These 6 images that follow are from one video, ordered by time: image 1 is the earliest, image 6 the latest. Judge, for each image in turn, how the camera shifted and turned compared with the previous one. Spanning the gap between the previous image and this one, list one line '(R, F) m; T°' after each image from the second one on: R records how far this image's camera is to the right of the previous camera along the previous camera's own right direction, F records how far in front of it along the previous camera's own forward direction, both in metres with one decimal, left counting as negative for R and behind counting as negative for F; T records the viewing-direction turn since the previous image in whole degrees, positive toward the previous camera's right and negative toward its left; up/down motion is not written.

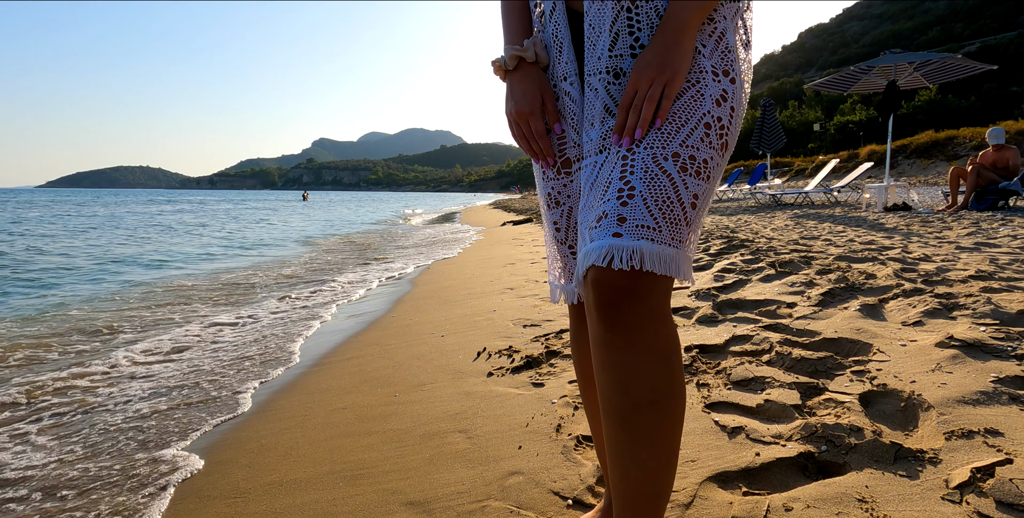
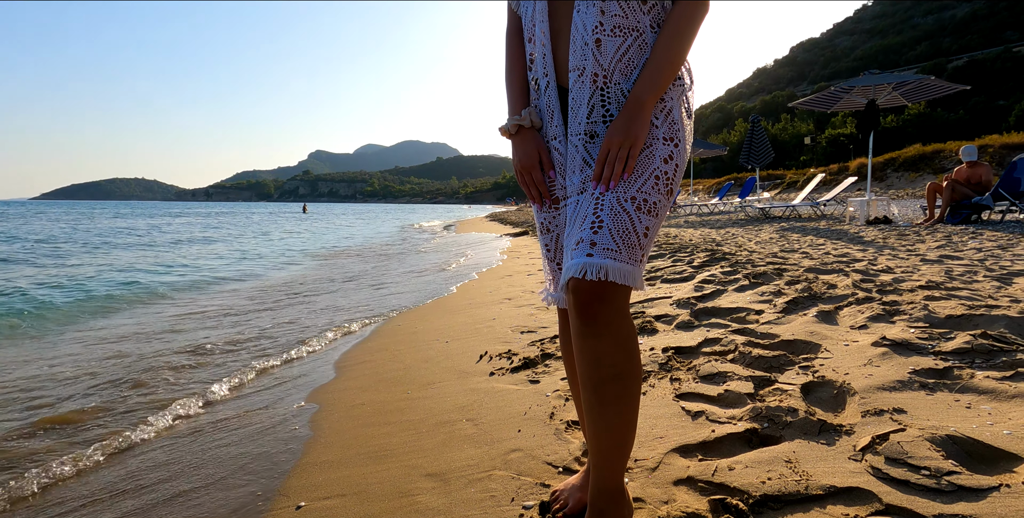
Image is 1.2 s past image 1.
(0.0, -0.3) m; 0°
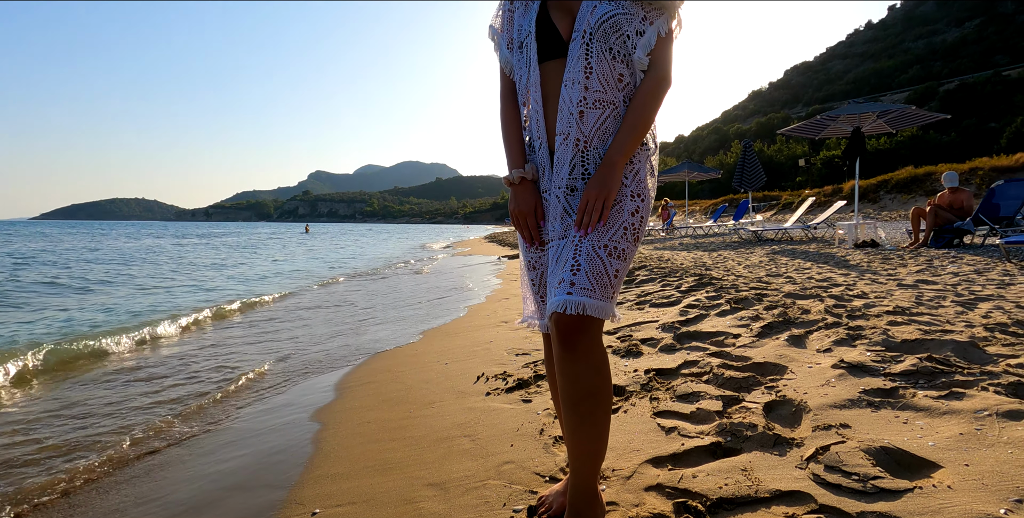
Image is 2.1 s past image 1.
(0.0, -0.2) m; 0°
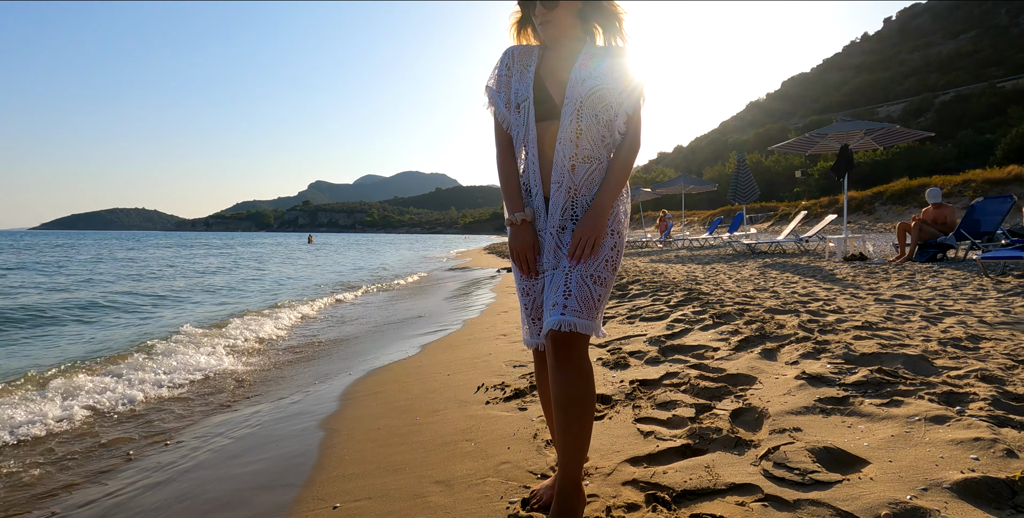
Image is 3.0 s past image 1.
(0.0, -0.3) m; 0°
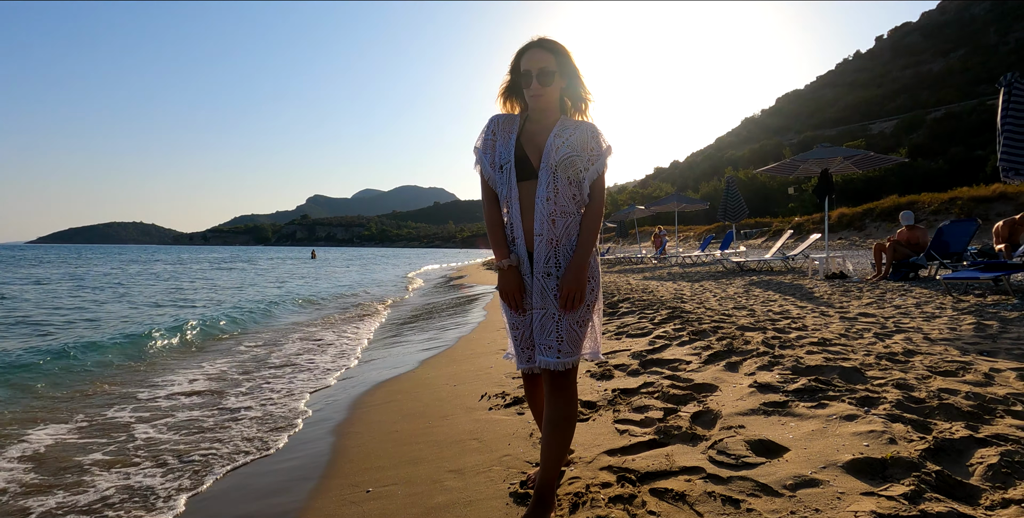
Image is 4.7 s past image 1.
(0.0, -0.5) m; 0°
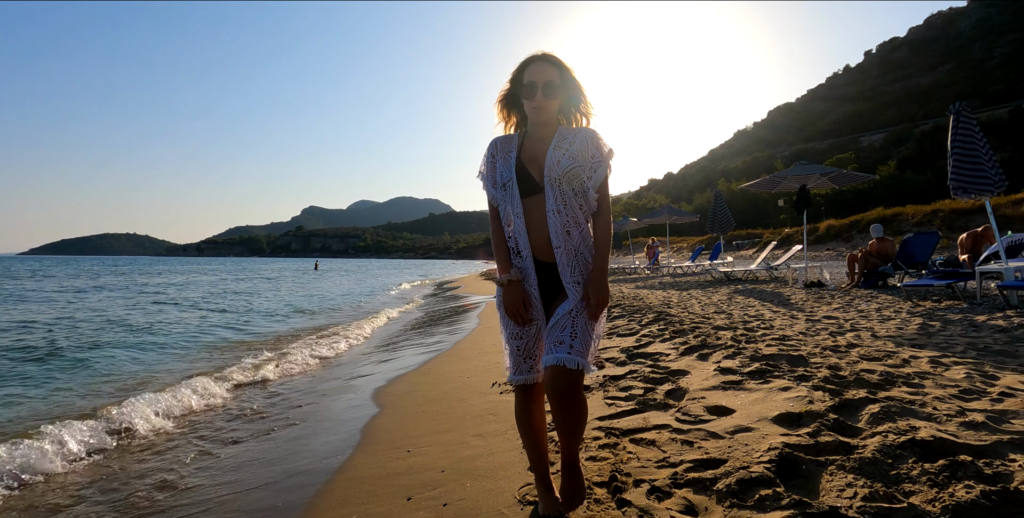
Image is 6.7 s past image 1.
(-0.1, -0.7) m; +1°
